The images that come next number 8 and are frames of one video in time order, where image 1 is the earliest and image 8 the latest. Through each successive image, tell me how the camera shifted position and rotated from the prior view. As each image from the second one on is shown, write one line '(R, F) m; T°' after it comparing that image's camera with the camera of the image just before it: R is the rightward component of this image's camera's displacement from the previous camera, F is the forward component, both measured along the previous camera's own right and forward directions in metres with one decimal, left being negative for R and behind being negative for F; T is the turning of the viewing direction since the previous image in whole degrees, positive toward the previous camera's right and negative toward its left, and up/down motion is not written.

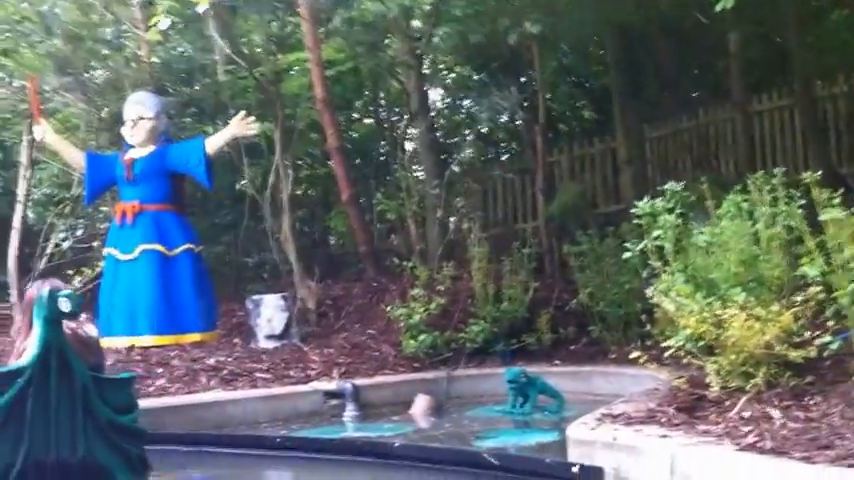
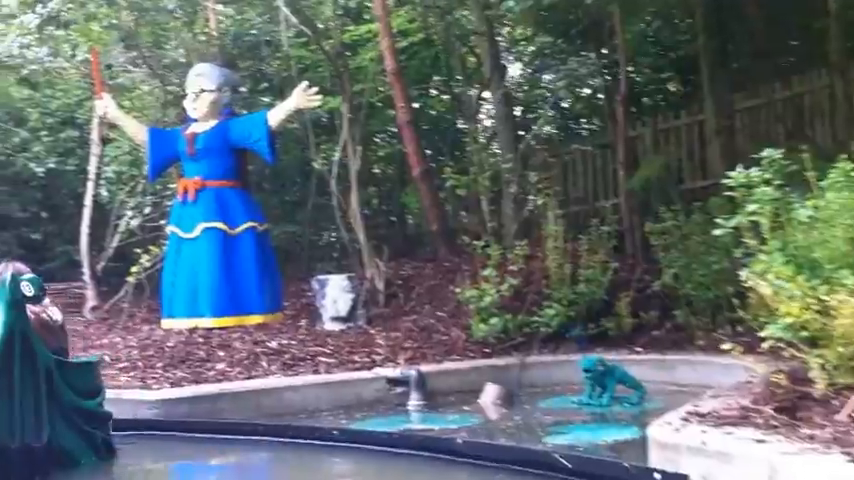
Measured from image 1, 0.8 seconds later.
(0.0, +0.3) m; -4°
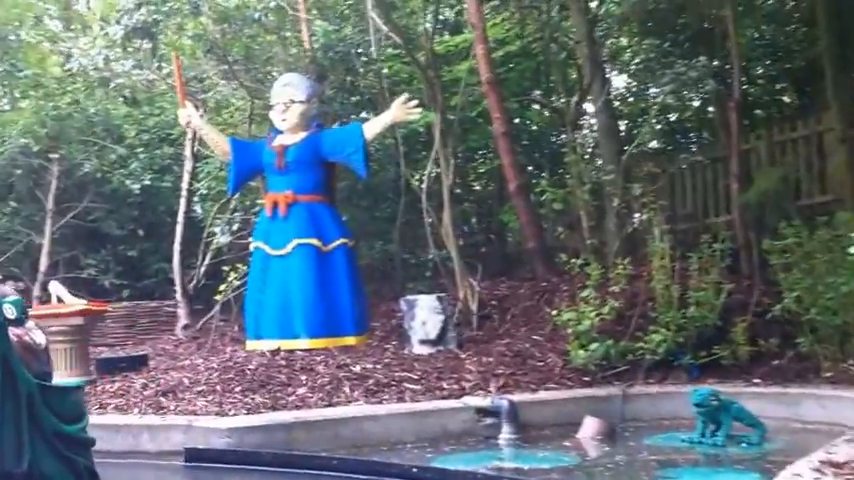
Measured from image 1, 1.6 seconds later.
(0.0, +0.3) m; -5°
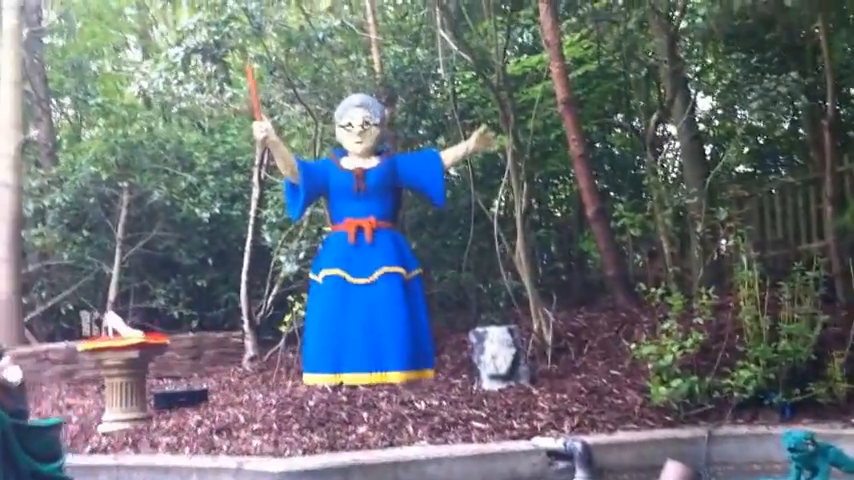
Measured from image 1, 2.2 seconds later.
(0.0, +0.3) m; -4°
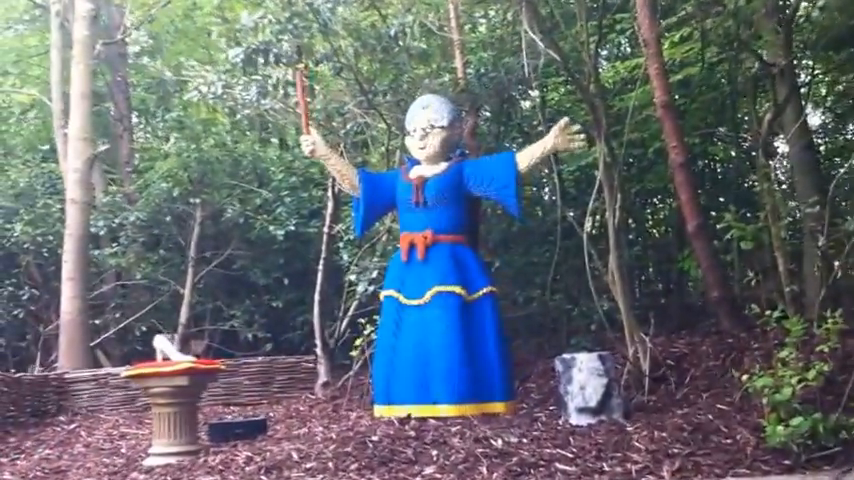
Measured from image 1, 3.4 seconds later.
(0.0, +0.5) m; -4°
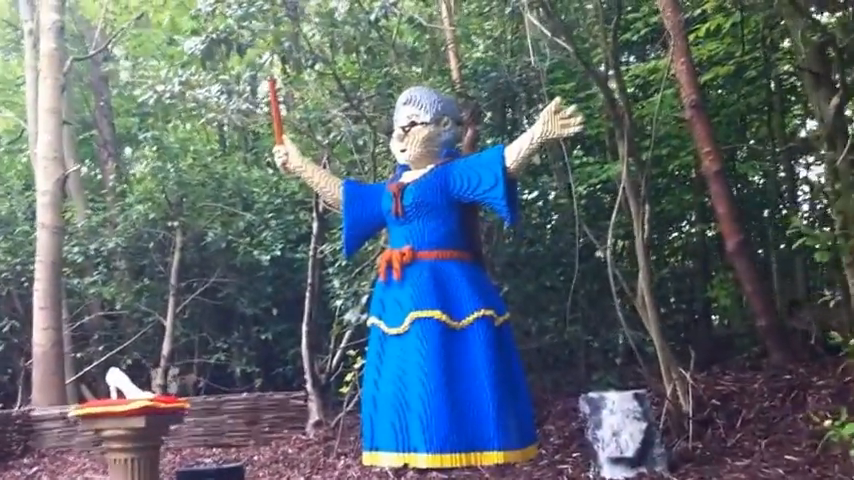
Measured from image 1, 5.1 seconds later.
(0.0, +0.7) m; 0°
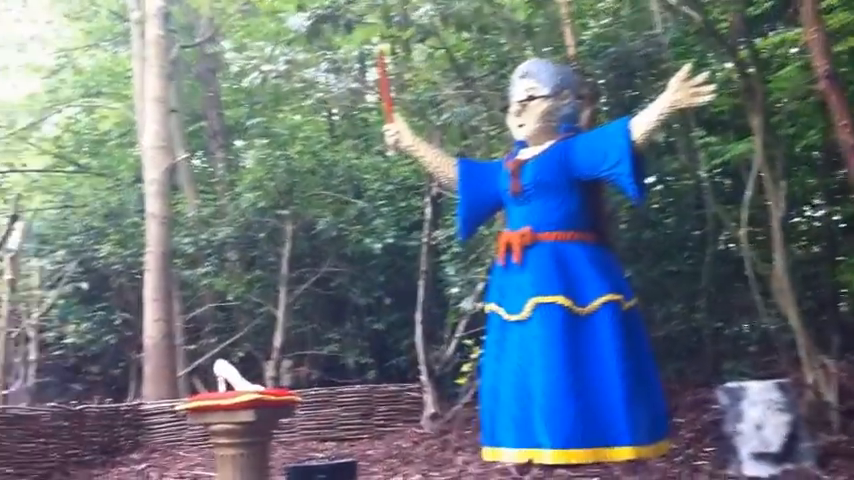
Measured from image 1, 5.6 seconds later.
(0.0, +0.2) m; -5°
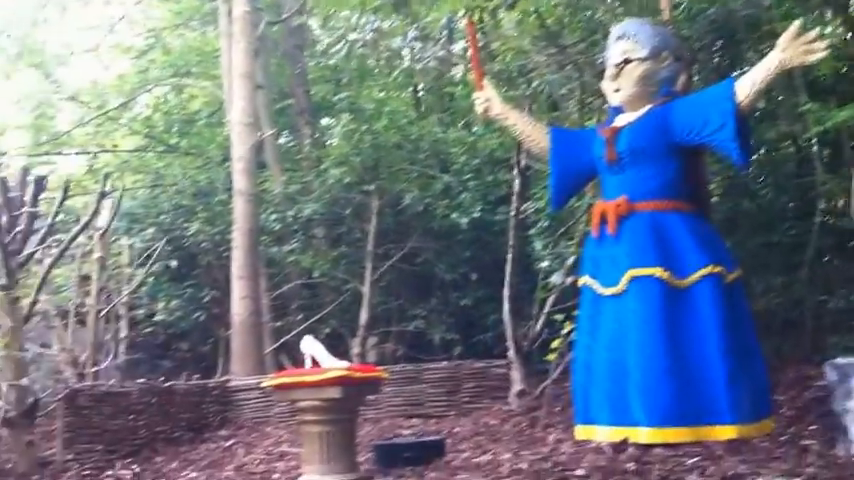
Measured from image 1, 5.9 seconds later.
(0.0, +0.1) m; -4°
